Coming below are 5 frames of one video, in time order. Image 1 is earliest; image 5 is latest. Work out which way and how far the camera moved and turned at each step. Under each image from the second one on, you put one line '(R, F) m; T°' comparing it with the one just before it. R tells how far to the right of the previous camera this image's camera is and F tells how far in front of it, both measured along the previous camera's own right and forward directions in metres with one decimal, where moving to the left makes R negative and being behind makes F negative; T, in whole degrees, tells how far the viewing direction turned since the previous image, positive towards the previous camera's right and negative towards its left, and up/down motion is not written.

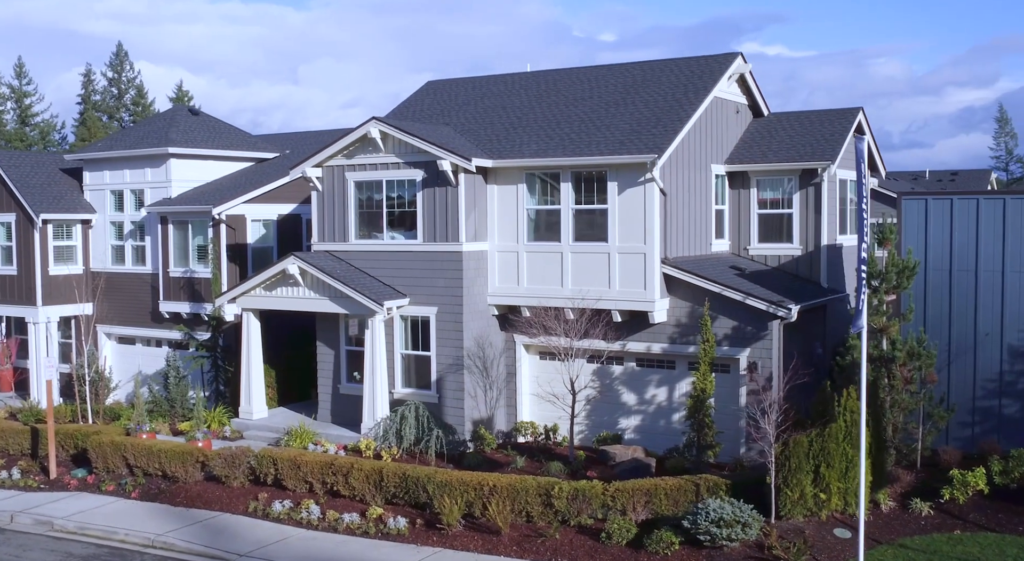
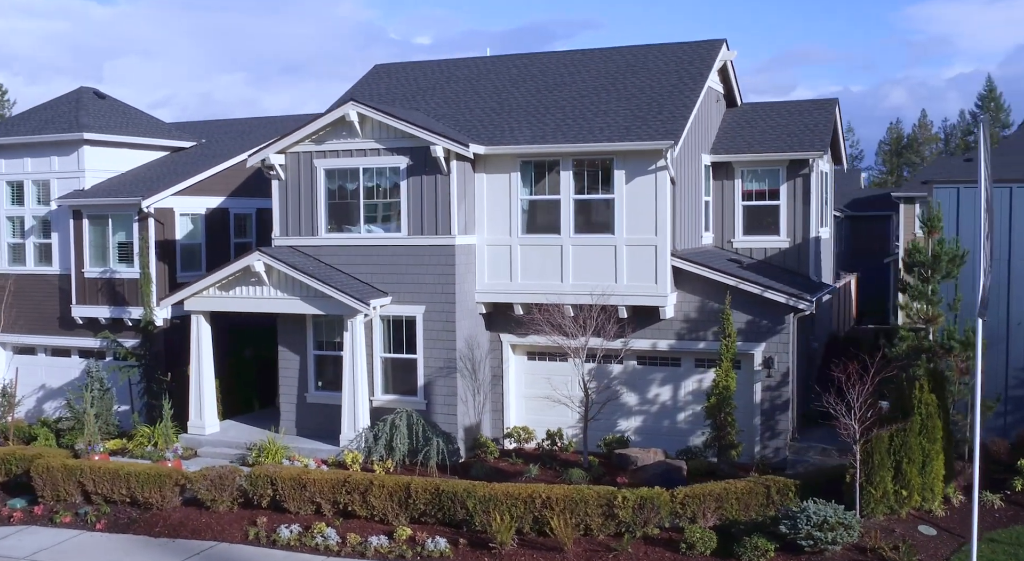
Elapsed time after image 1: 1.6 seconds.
(-3.0, +1.6) m; +9°
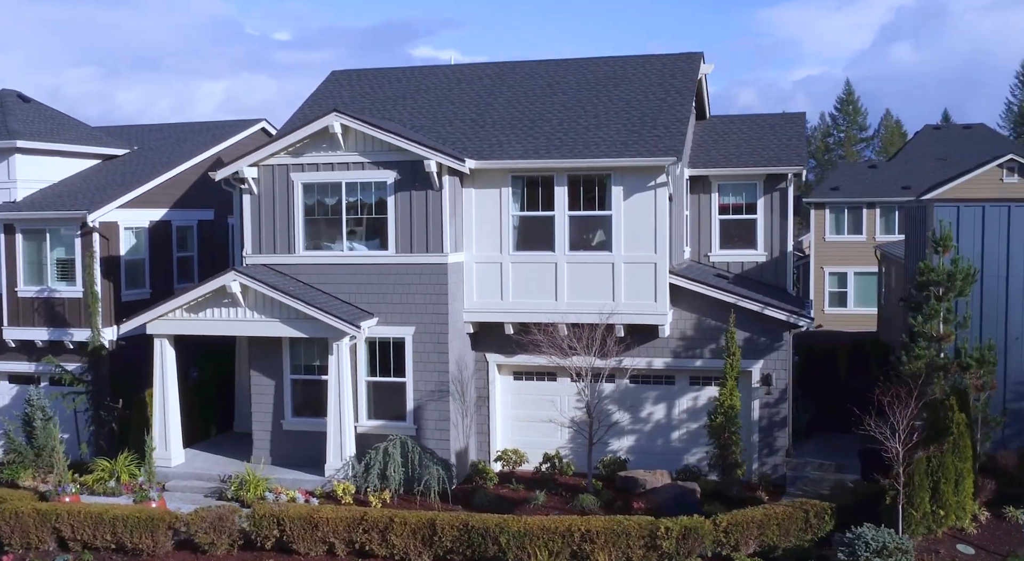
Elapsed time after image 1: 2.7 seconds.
(-2.1, +0.7) m; +7°
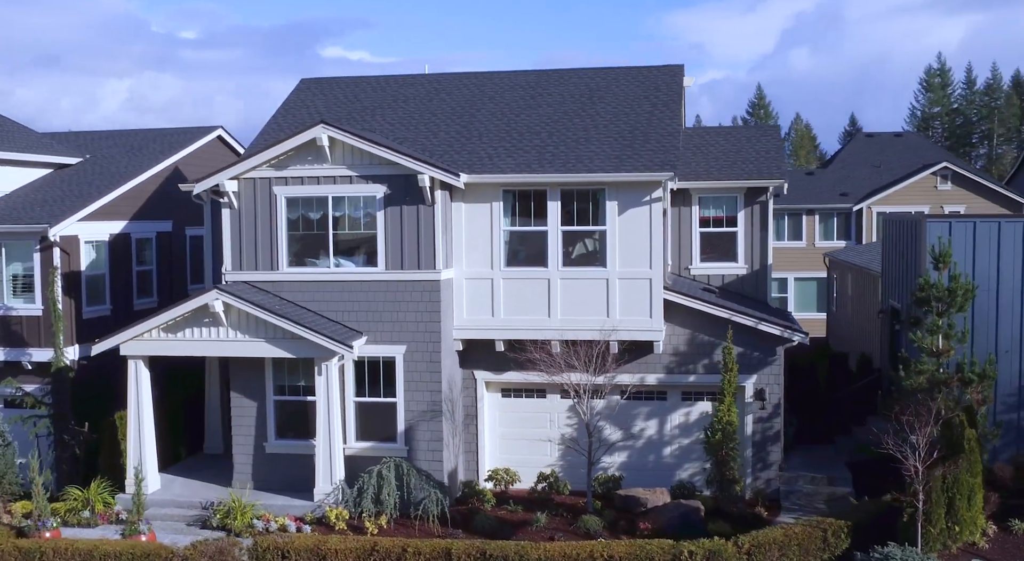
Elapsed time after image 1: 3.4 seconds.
(-1.3, +0.4) m; +5°
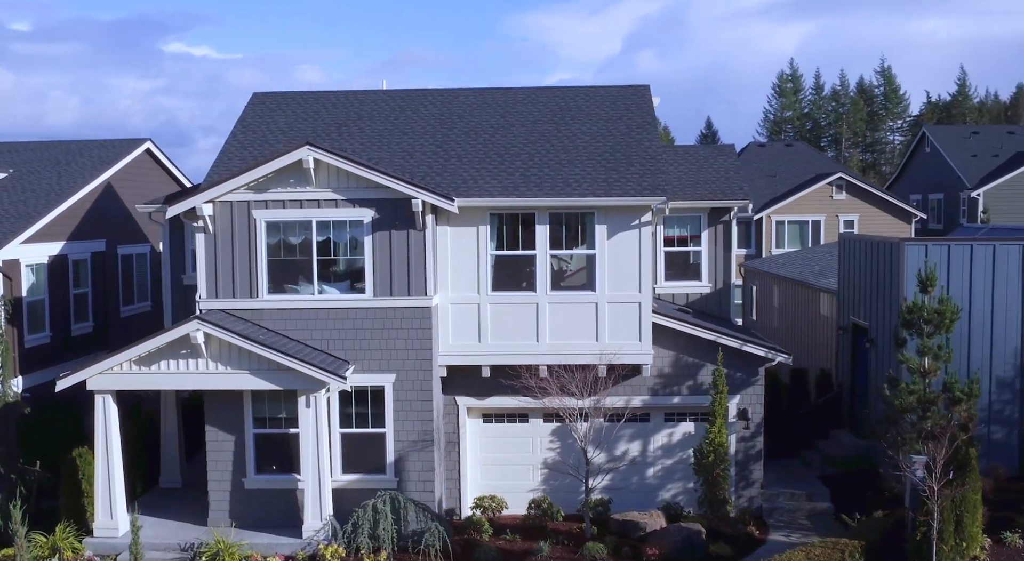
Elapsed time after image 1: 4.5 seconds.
(-2.1, +0.4) m; +8°
